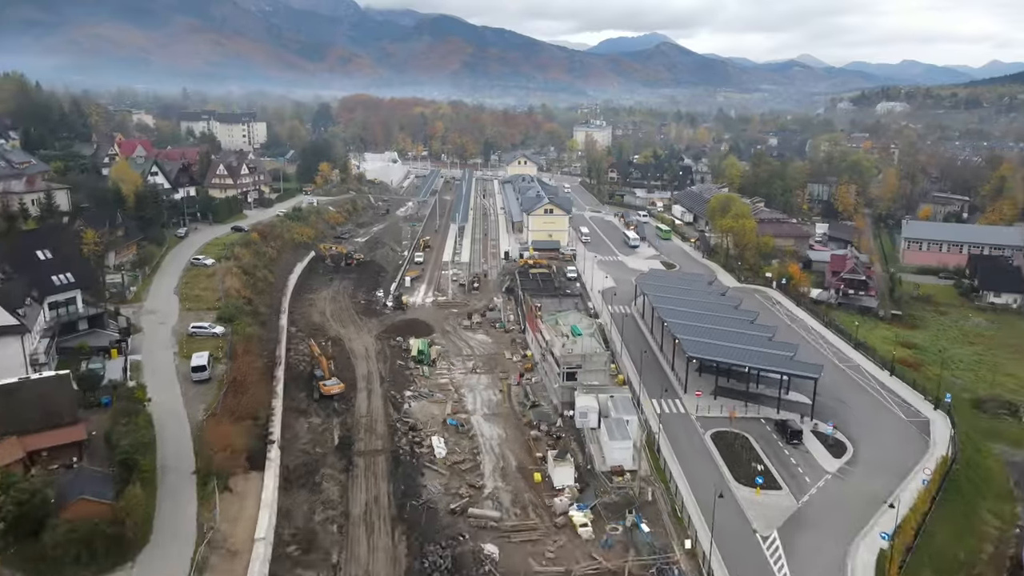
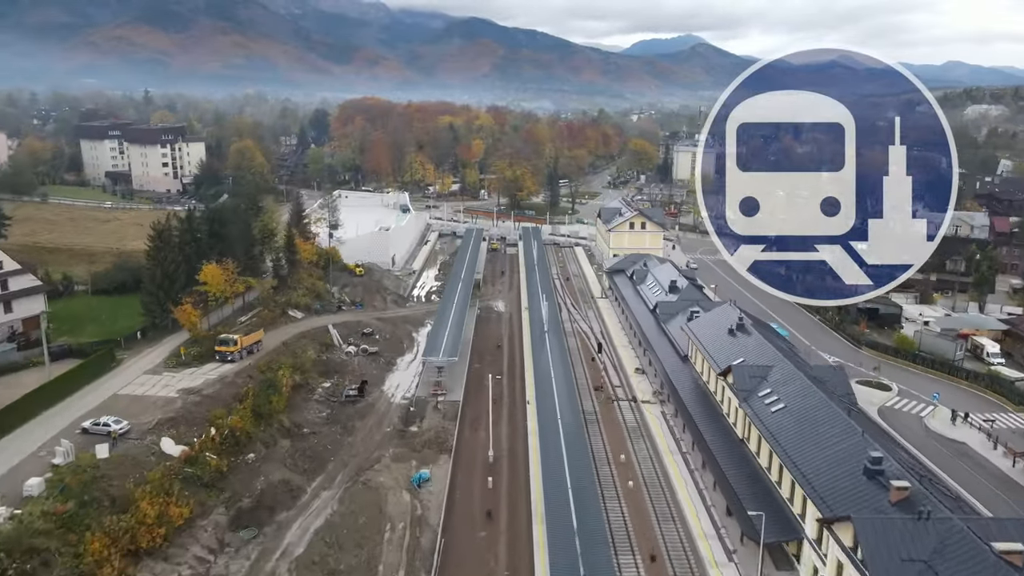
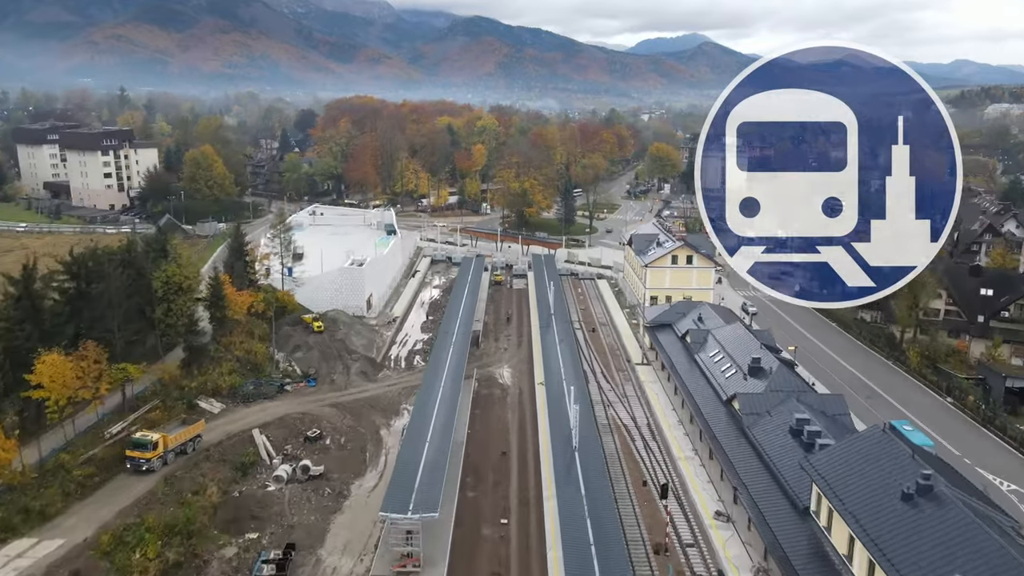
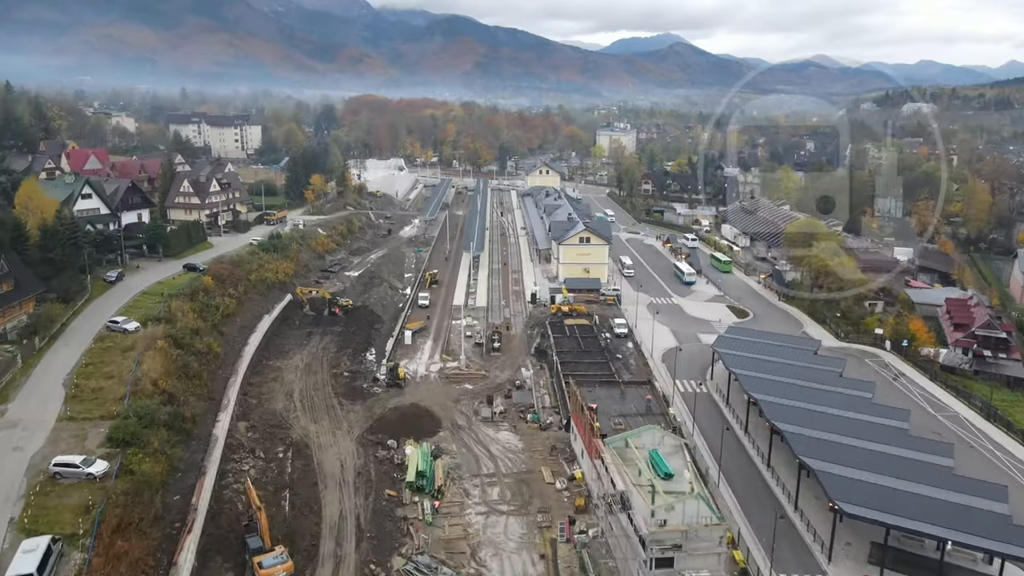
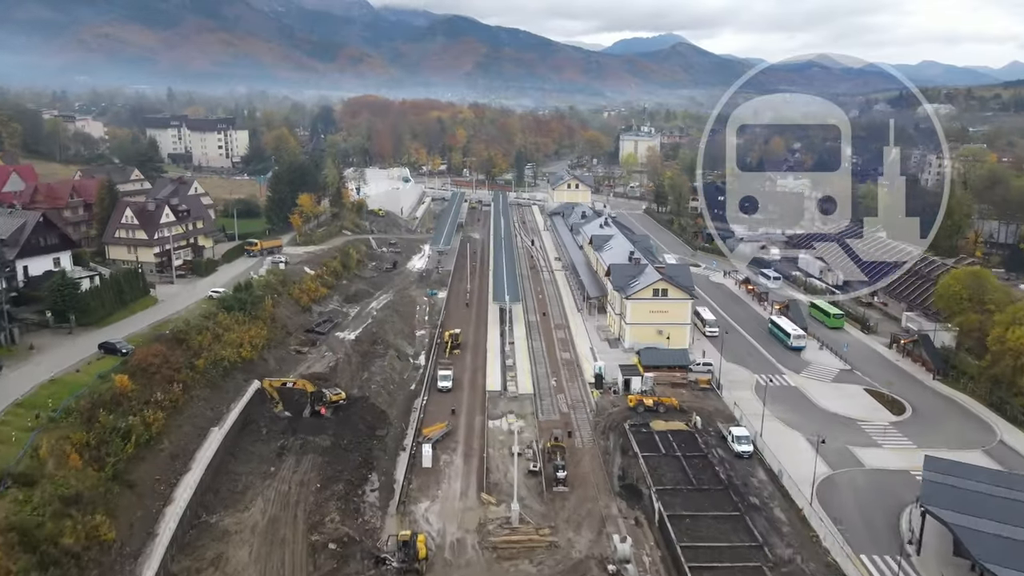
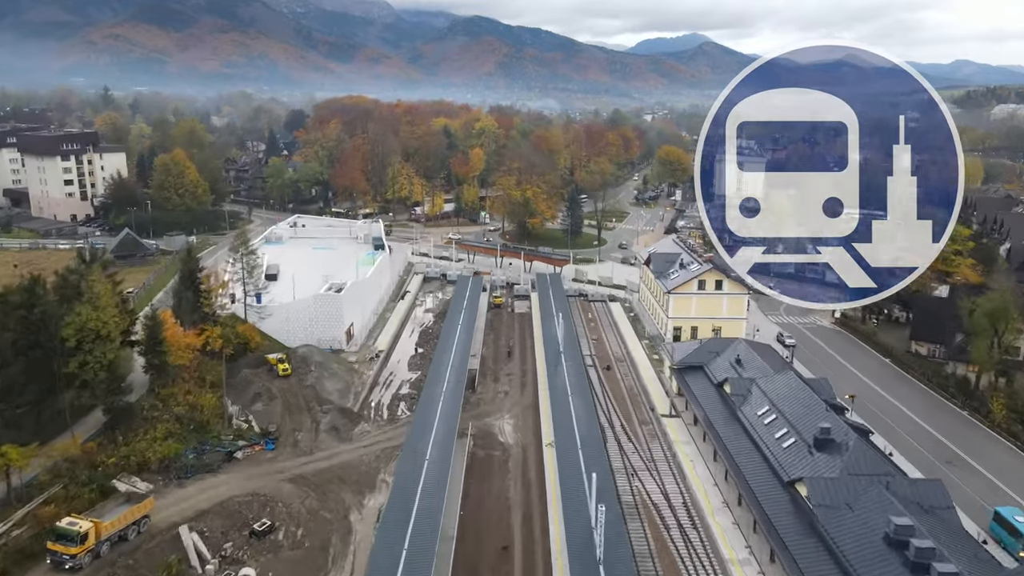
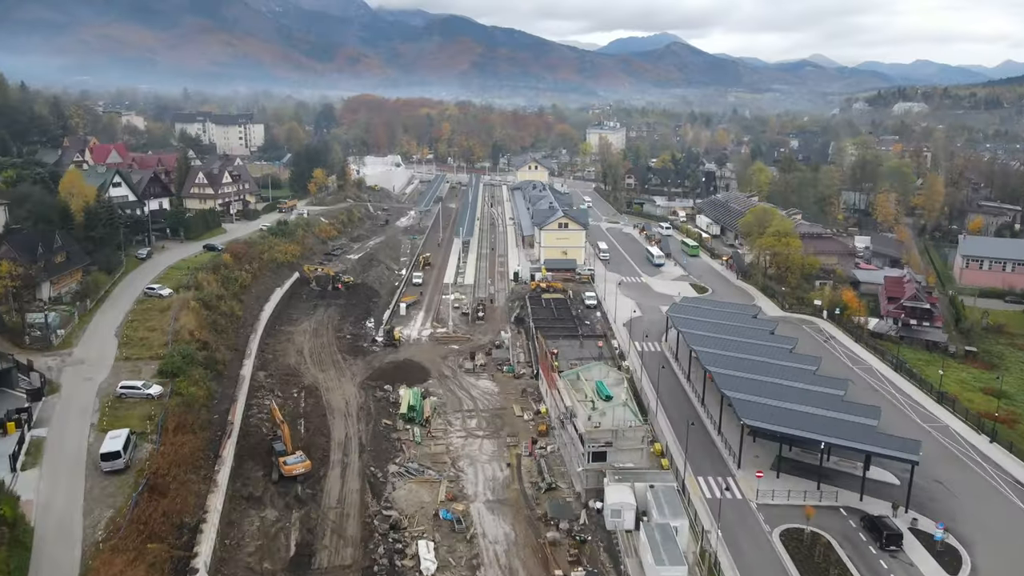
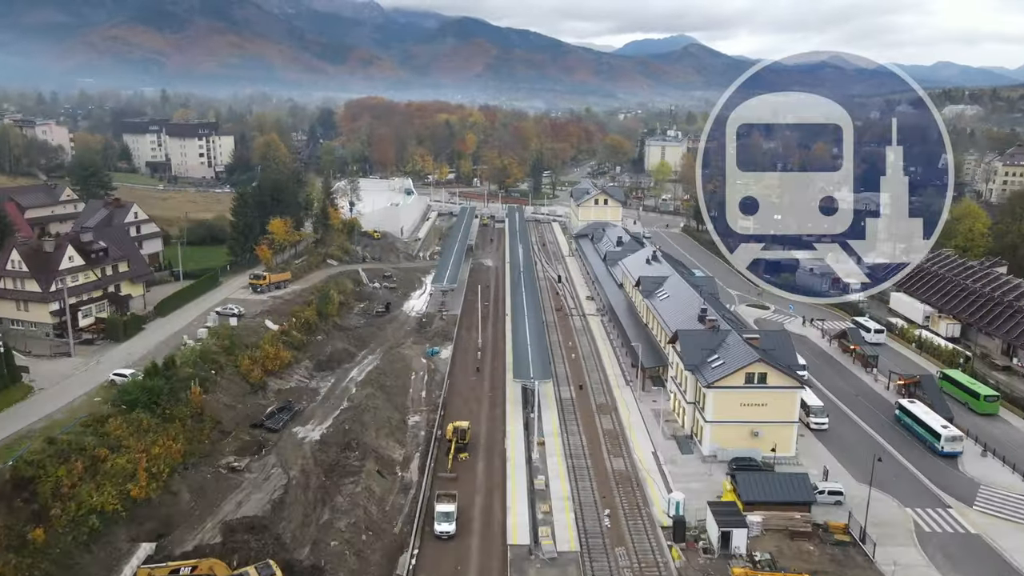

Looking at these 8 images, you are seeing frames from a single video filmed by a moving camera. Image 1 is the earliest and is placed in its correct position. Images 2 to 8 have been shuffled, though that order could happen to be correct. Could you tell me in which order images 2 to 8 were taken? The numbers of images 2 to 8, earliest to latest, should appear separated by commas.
7, 4, 5, 8, 2, 3, 6
